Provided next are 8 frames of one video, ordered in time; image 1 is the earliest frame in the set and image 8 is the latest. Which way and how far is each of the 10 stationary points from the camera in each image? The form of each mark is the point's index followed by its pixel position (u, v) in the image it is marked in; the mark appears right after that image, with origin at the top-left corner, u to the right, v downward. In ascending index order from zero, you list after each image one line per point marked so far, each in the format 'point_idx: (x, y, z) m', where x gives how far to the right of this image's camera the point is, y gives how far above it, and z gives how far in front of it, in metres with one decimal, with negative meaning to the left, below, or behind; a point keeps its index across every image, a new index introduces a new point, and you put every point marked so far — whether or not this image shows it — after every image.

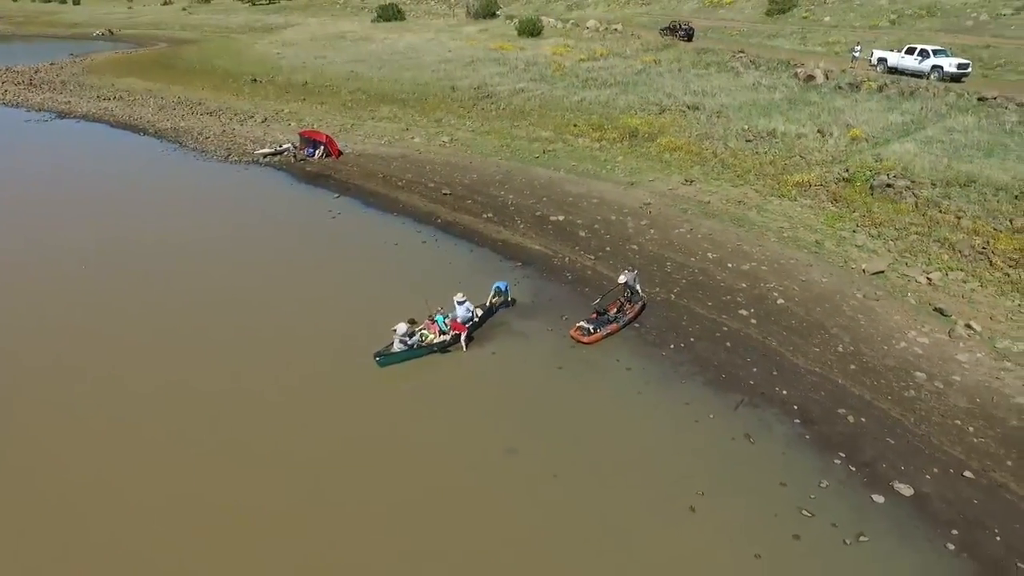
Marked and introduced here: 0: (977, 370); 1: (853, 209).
0: (+8.7, -1.4, +13.1) m
1: (+8.4, +1.9, +18.2) m
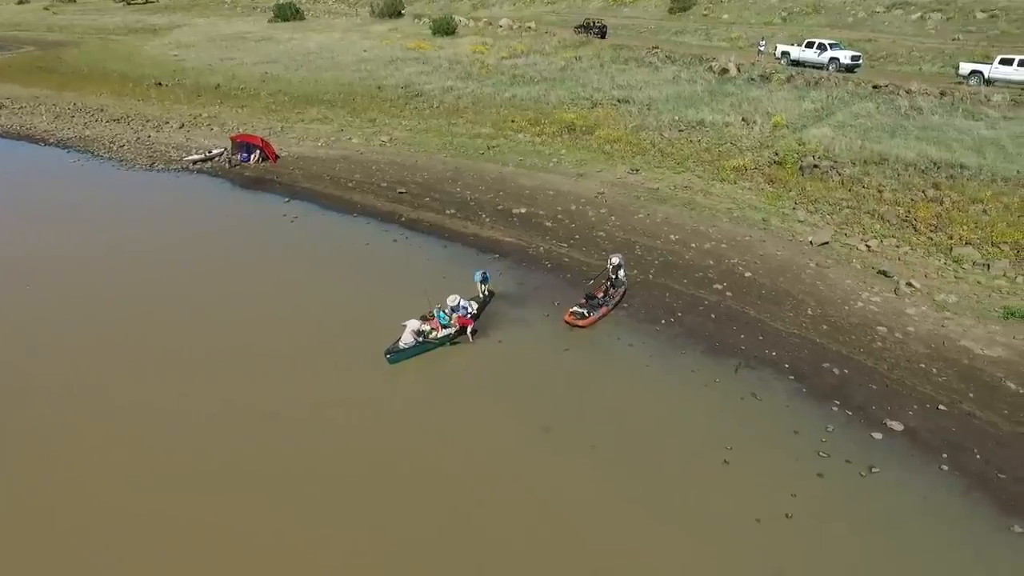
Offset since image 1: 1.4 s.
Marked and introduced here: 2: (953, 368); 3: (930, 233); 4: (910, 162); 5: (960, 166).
0: (+8.9, -0.6, +15.3) m
1: (+7.6, +2.7, +20.3) m
2: (+8.9, -1.4, +14.1) m
3: (+10.2, +1.3, +17.6) m
4: (+10.9, +3.4, +19.9) m
5: (+11.9, +3.2, +19.3) m
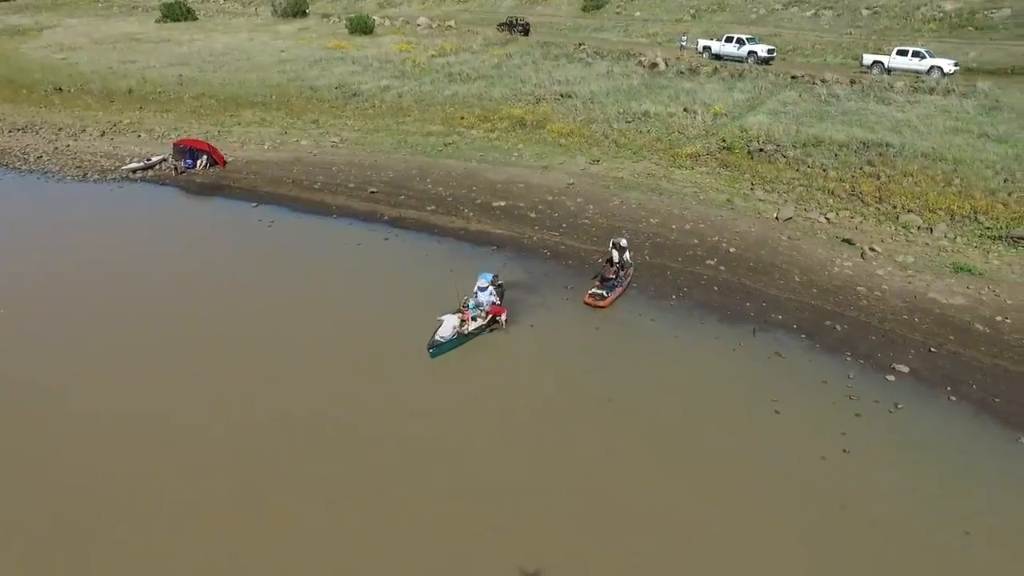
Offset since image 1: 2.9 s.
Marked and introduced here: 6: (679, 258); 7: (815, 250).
0: (+9.3, +0.3, +17.7) m
1: (+7.0, +3.5, +22.3) m
2: (+9.6, -0.5, +16.4) m
3: (+10.1, +2.3, +20.1) m
4: (+10.2, +4.4, +22.5) m
5: (+11.3, +4.3, +22.1) m
6: (+4.6, +0.8, +19.1) m
7: (+7.8, +1.0, +18.8) m
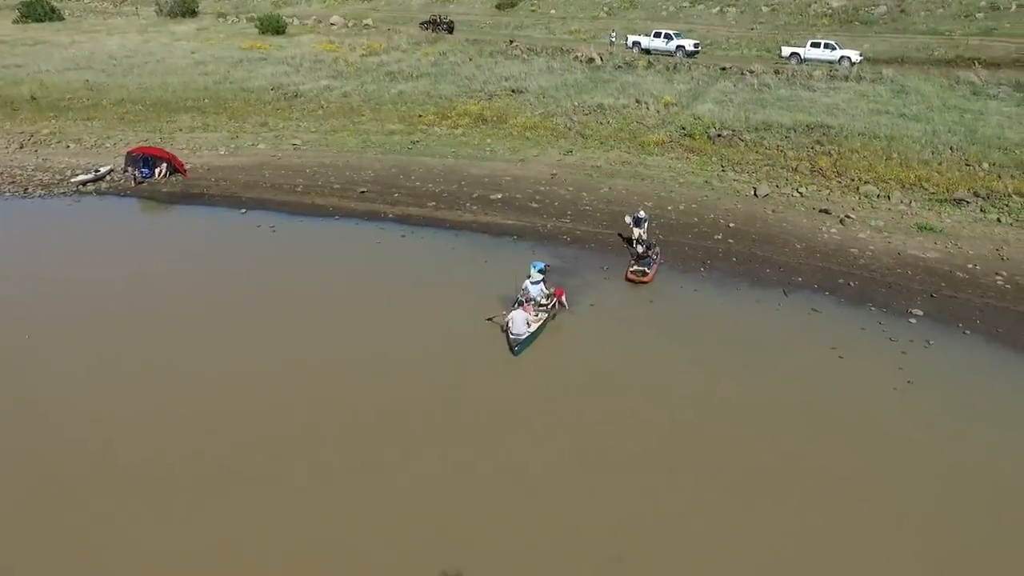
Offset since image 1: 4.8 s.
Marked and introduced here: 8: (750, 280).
0: (+10.0, +1.4, +20.3) m
1: (+6.5, +4.3, +24.2) m
2: (+10.6, +0.6, +19.1) m
3: (+10.0, +3.4, +22.8) m
4: (+9.5, +5.5, +25.2) m
5: (+10.7, +5.5, +25.0) m
6: (+5.1, +1.5, +20.7) m
7: (+8.2, +1.9, +21.1) m
8: (+6.0, +0.2, +18.8) m
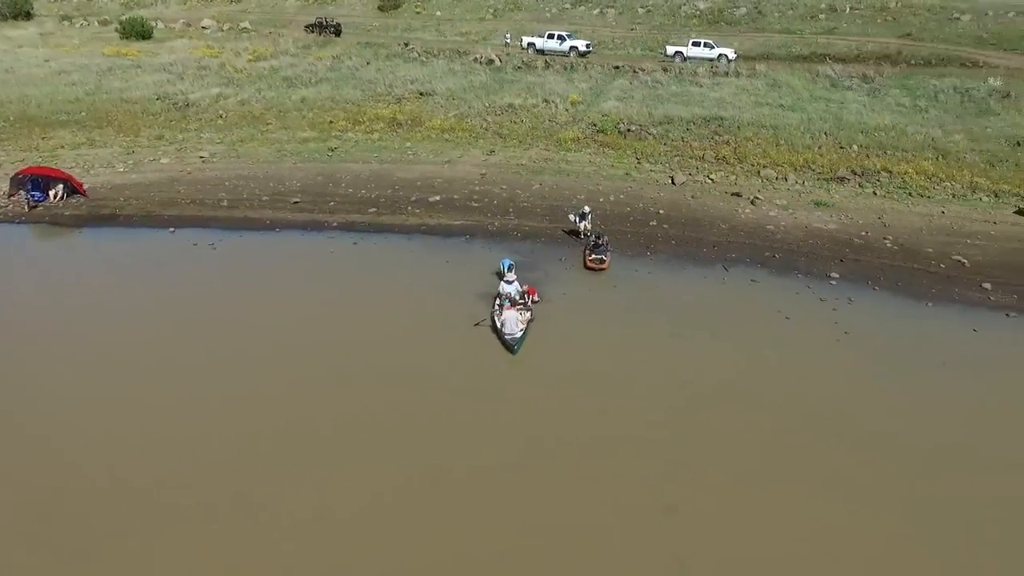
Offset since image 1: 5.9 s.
0: (+8.4, +2.2, +22.8) m
1: (+3.9, +4.8, +25.9) m
2: (+9.3, +1.5, +21.8) m
3: (+7.7, +4.2, +25.2) m
4: (+6.5, +6.3, +27.4) m
5: (+7.8, +6.3, +27.5) m
6: (+3.5, +2.0, +22.2) m
7: (+6.4, +2.6, +23.2) m
8: (+4.9, +0.8, +20.5) m
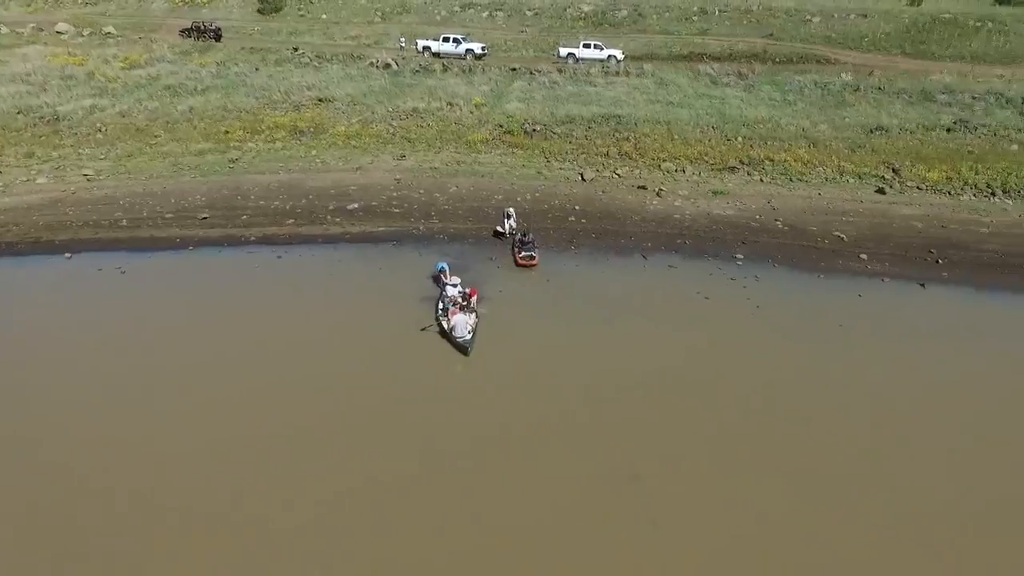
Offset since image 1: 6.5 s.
0: (+5.8, +2.7, +24.1) m
1: (+0.7, +4.9, +26.4) m
2: (+7.0, +2.1, +23.3) m
3: (+4.6, +4.6, +26.4) m
4: (+3.0, +6.5, +28.3) m
5: (+4.1, +6.7, +28.6) m
6: (+1.1, +2.1, +22.7) m
7: (+3.8, +2.9, +24.1) m
8: (+2.9, +1.0, +21.3) m
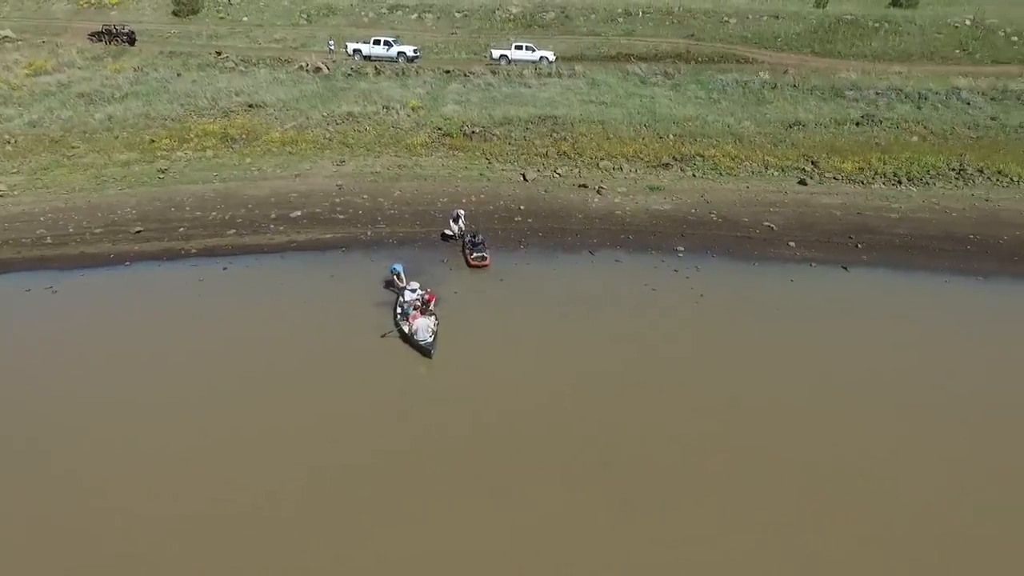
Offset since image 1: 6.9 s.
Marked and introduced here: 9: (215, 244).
0: (+4.1, +2.8, +24.5) m
1: (-1.4, +4.8, +26.3) m
2: (+5.3, +2.3, +23.9) m
3: (+2.5, +4.7, +26.7) m
4: (+0.6, +6.5, +28.4) m
5: (+1.7, +6.7, +28.8) m
6: (-0.4, +2.0, +22.6) m
7: (+2.0, +3.0, +24.4) m
8: (+1.6, +1.0, +21.4) m
9: (-7.9, +1.2, +19.7) m
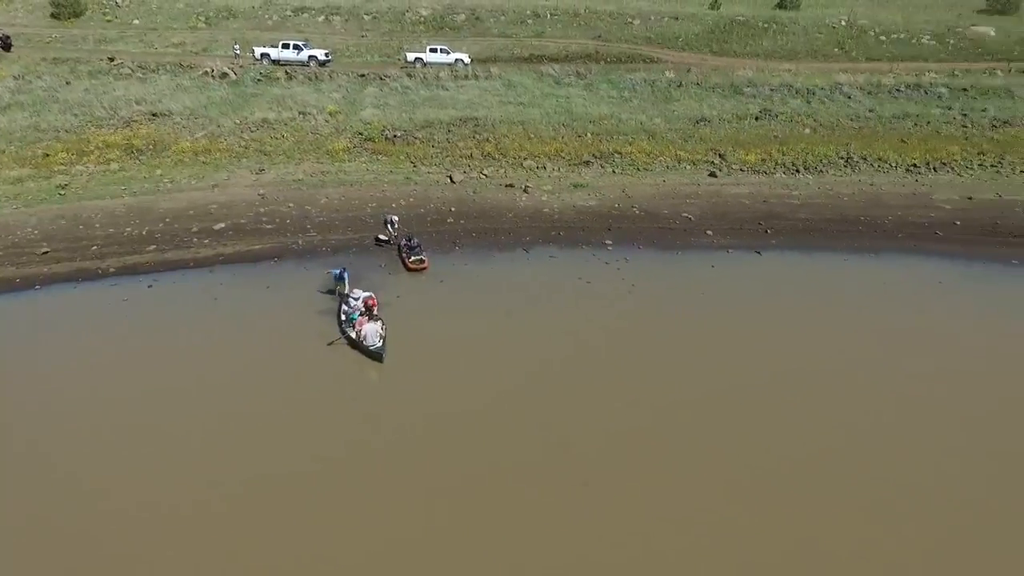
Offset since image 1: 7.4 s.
0: (+1.7, +2.9, +24.7) m
1: (-4.0, +4.6, +25.7) m
2: (+3.1, +2.4, +24.2) m
3: (-0.2, +4.7, +26.7) m
4: (-2.4, +6.4, +28.2) m
5: (-1.4, +6.6, +28.7) m
6: (-2.4, +1.9, +22.2) m
7: (-0.2, +3.0, +24.3) m
8: (-0.2, +1.0, +21.3) m
9: (-9.4, +0.7, +18.4) m
